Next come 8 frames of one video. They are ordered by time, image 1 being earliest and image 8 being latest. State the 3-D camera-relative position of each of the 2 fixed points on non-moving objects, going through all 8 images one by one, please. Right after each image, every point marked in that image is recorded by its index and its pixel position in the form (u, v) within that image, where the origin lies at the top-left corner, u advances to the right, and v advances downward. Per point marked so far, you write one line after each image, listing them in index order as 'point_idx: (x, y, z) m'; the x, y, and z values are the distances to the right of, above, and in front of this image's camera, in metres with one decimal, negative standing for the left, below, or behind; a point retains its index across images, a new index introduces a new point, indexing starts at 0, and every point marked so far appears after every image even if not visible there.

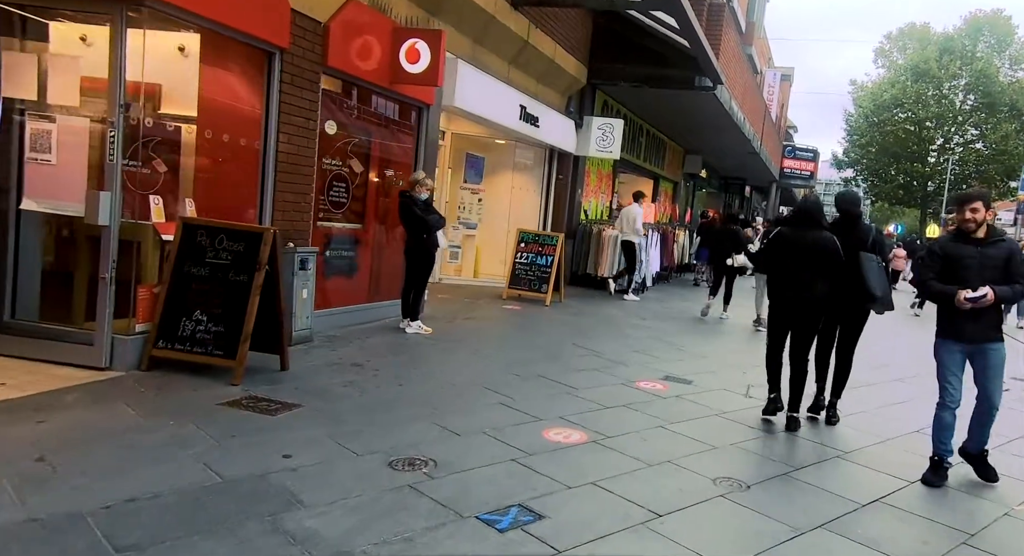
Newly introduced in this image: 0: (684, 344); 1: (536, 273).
0: (+2.0, -0.8, +9.2) m
1: (+0.3, 0.0, +11.5) m
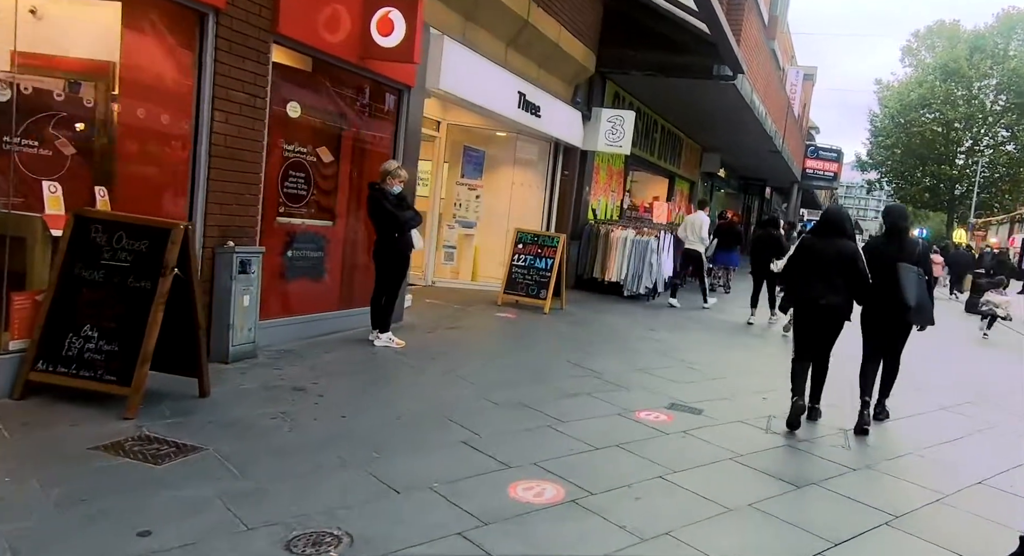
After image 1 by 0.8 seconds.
0: (+1.9, -0.9, +8.2) m
1: (+0.3, 0.0, +10.5) m
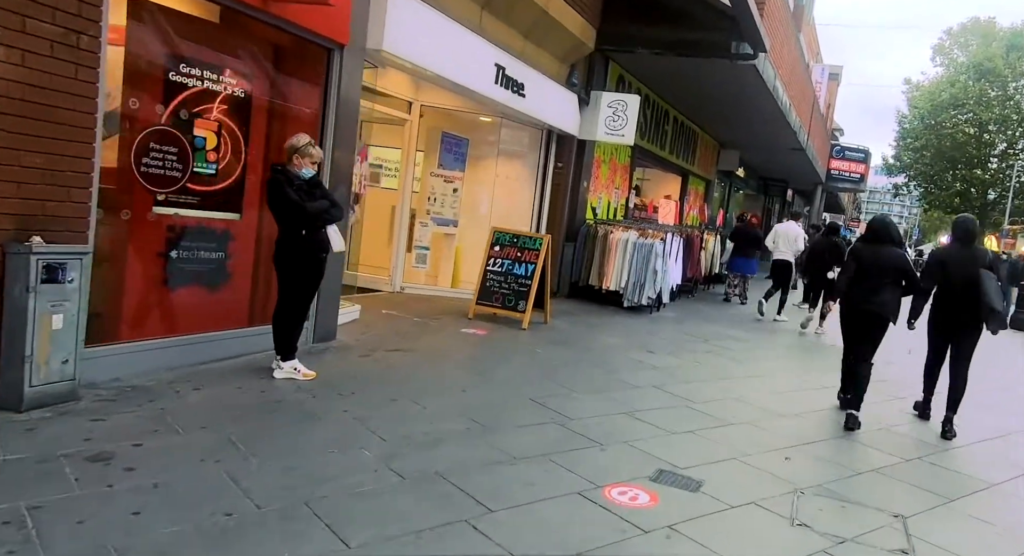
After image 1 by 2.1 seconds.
0: (+1.6, -1.0, +6.5) m
1: (0.0, -0.1, +8.9) m
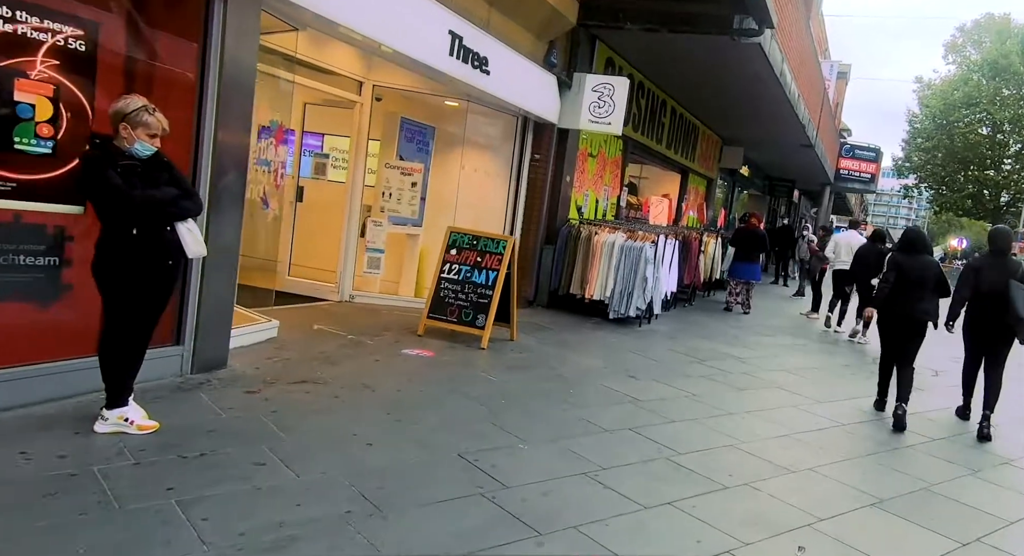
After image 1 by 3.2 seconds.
0: (+1.2, -1.1, +5.1) m
1: (-0.4, -0.2, +7.5) m
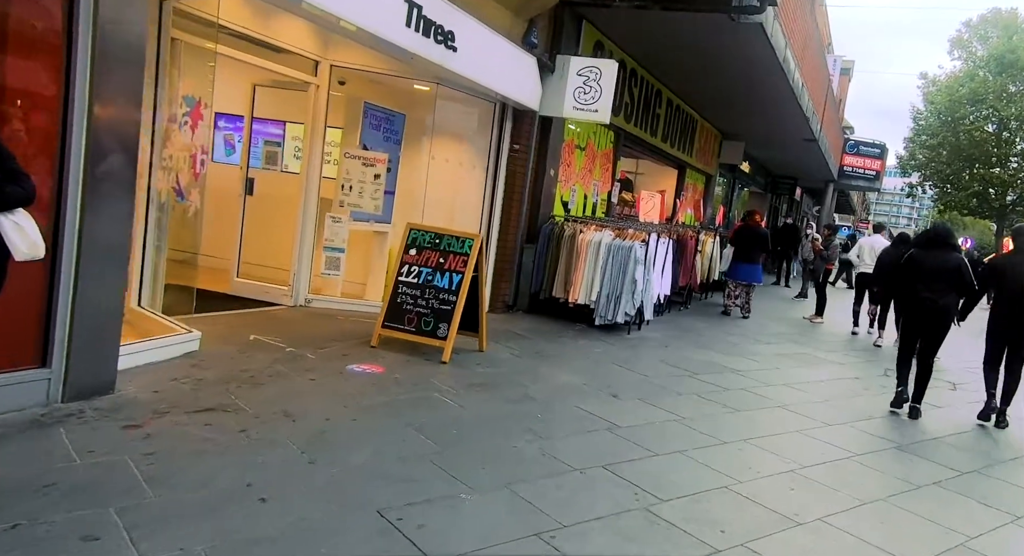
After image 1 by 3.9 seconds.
0: (+0.9, -1.1, +4.2) m
1: (-0.7, -0.2, +6.6) m
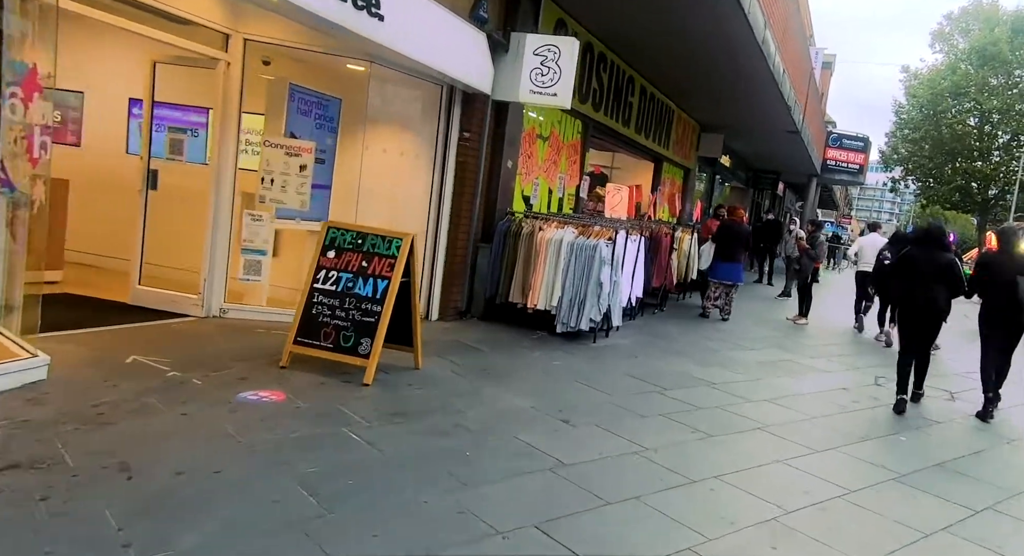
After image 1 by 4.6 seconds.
0: (+0.4, -1.2, +3.3) m
1: (-1.2, -0.3, +5.6) m
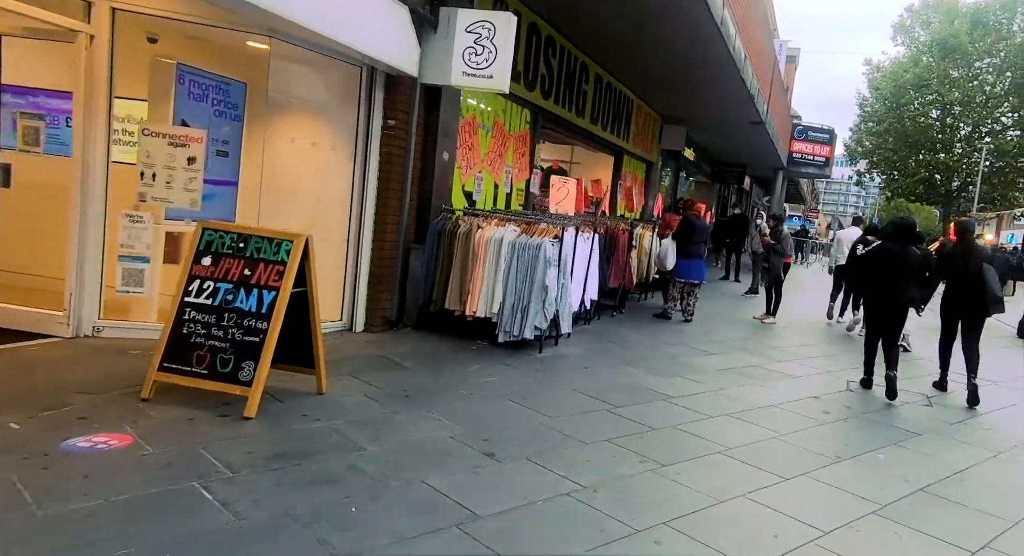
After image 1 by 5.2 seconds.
0: (0.0, -1.2, +2.4) m
1: (-1.7, -0.3, +4.7) m
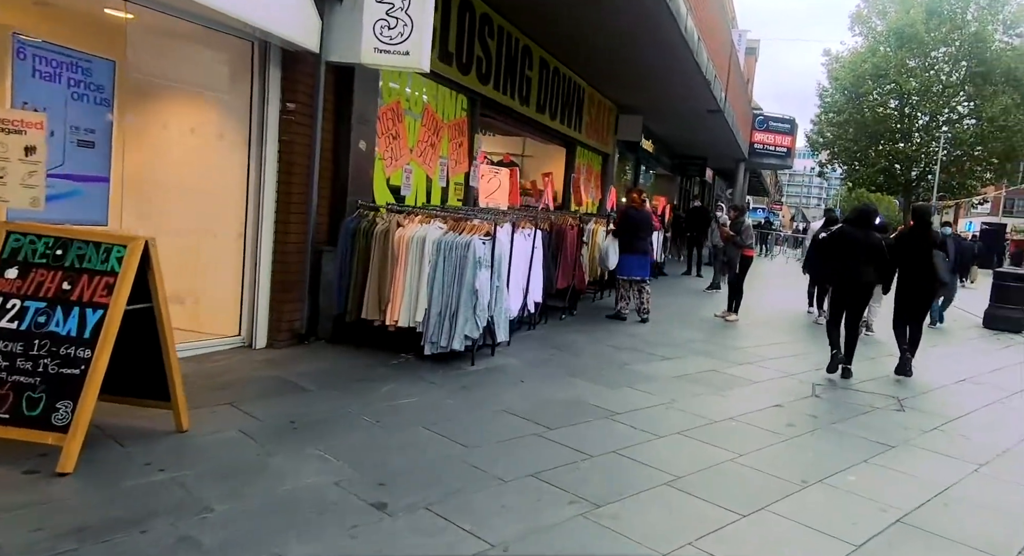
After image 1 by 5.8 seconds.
0: (-0.4, -1.3, +1.4) m
1: (-2.2, -0.4, +3.7) m
